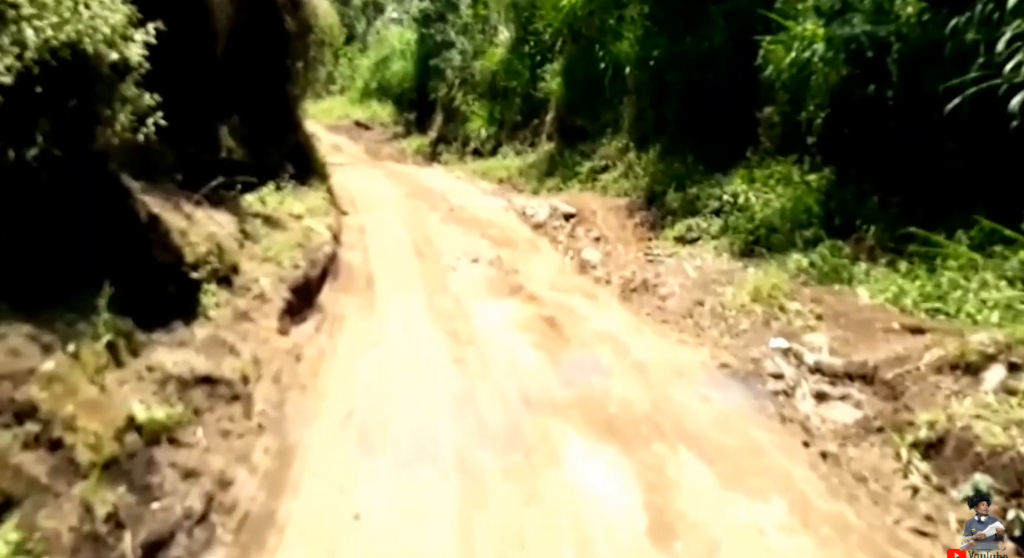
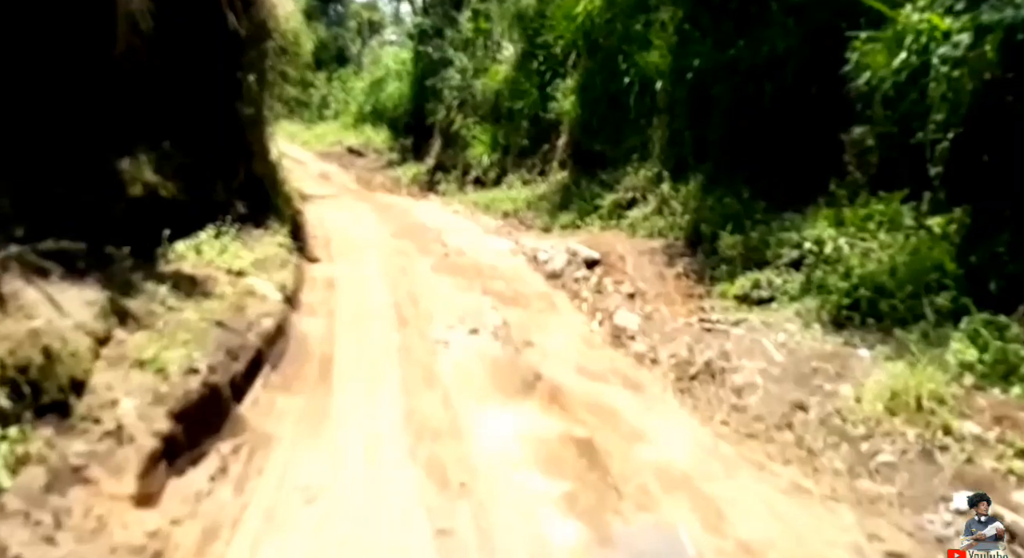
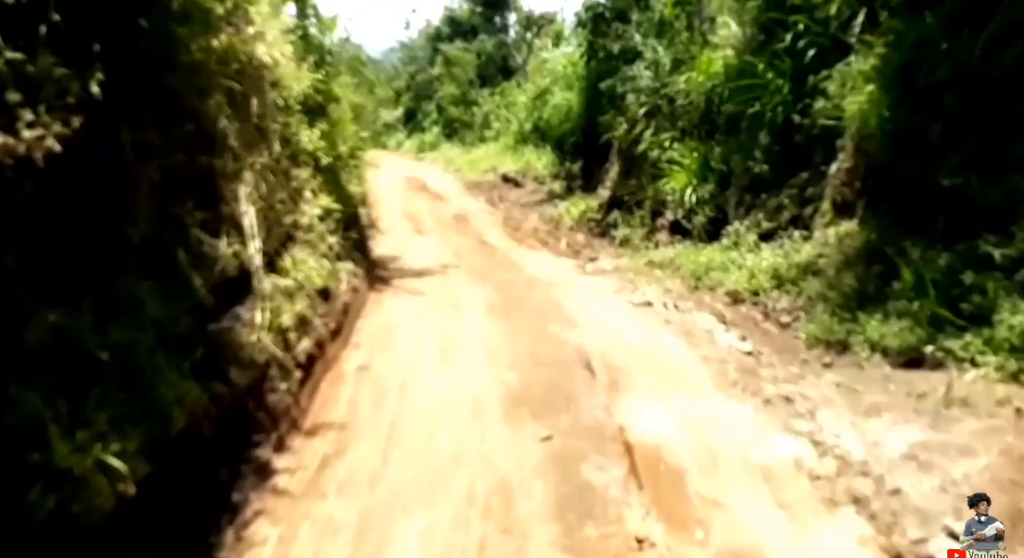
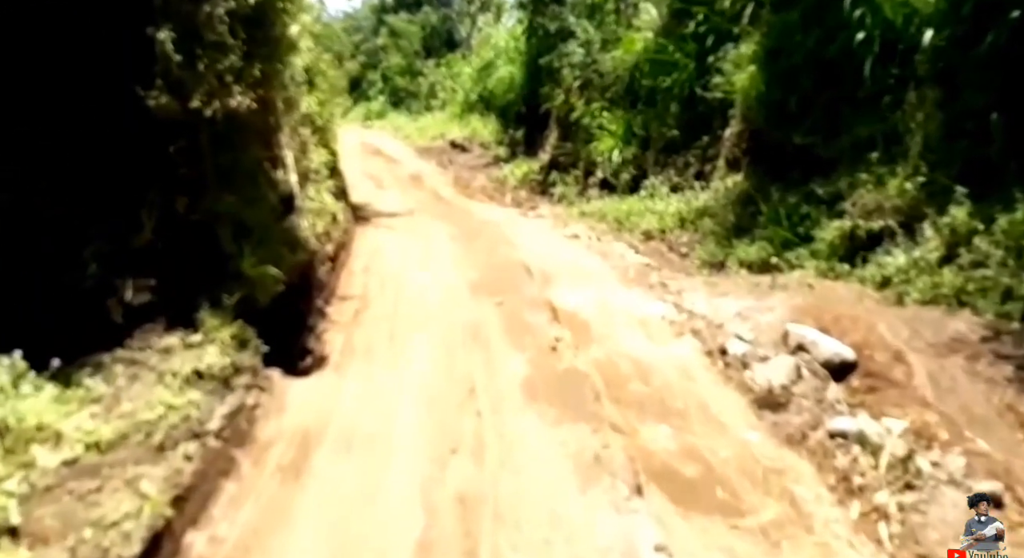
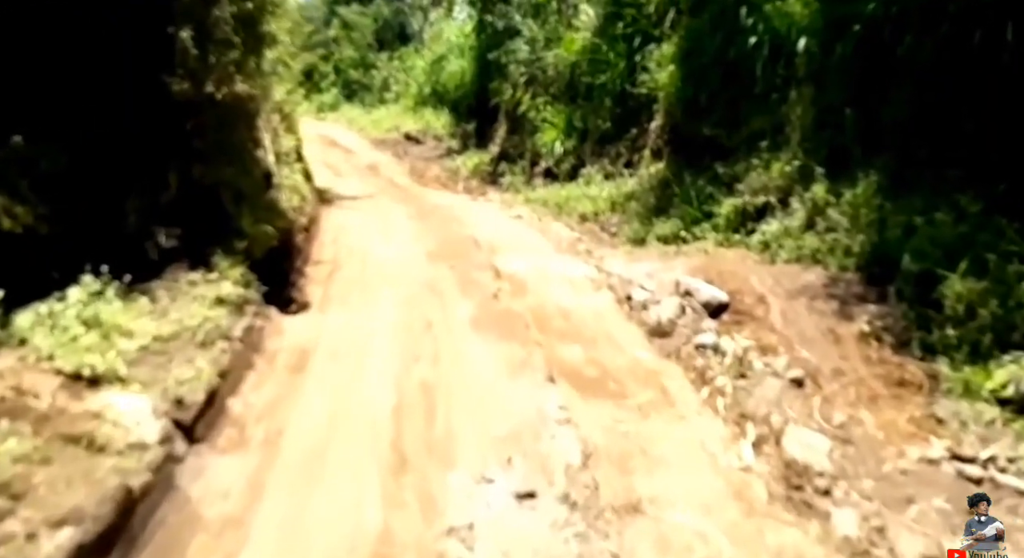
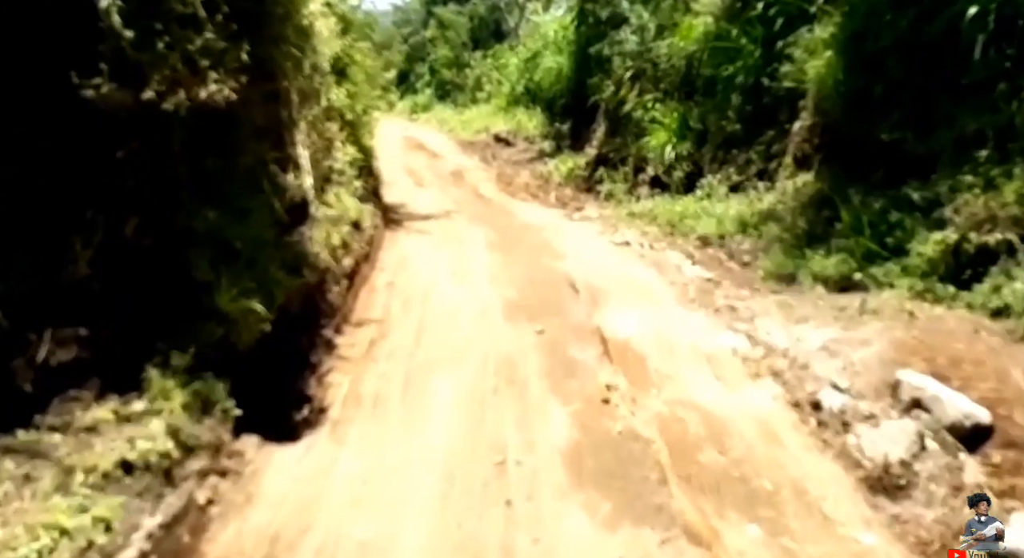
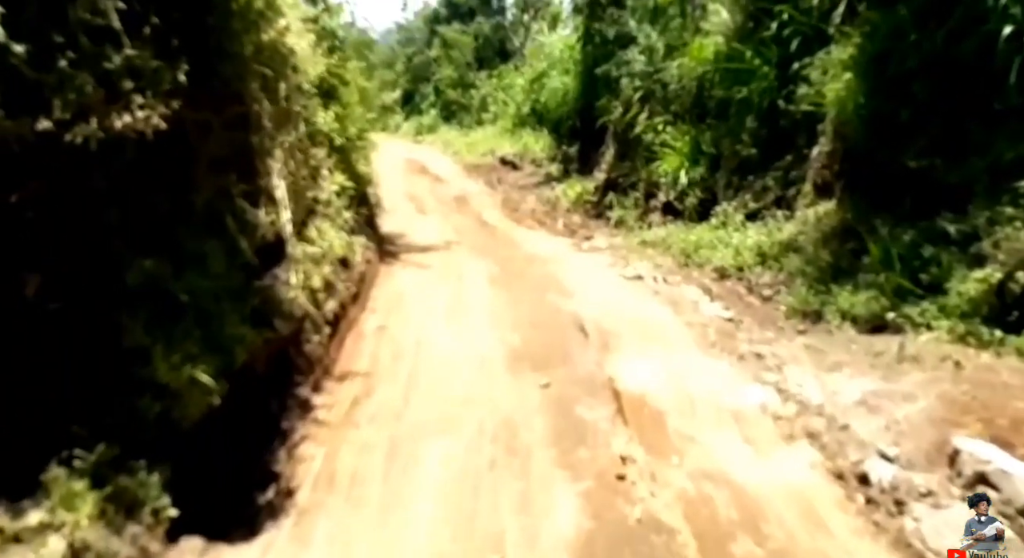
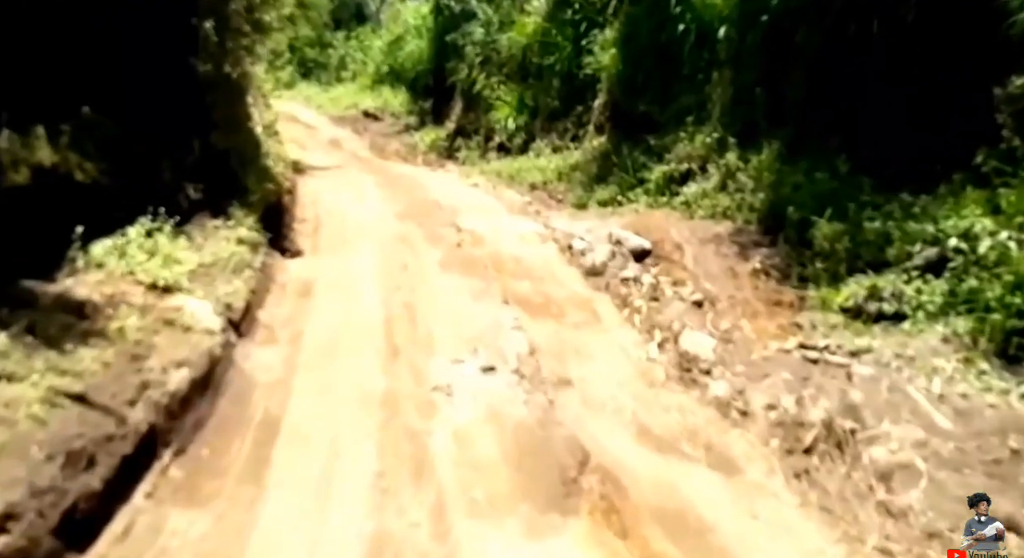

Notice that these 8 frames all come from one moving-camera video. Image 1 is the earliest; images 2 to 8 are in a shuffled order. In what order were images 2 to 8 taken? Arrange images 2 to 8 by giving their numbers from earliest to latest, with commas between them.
2, 8, 5, 4, 6, 7, 3
